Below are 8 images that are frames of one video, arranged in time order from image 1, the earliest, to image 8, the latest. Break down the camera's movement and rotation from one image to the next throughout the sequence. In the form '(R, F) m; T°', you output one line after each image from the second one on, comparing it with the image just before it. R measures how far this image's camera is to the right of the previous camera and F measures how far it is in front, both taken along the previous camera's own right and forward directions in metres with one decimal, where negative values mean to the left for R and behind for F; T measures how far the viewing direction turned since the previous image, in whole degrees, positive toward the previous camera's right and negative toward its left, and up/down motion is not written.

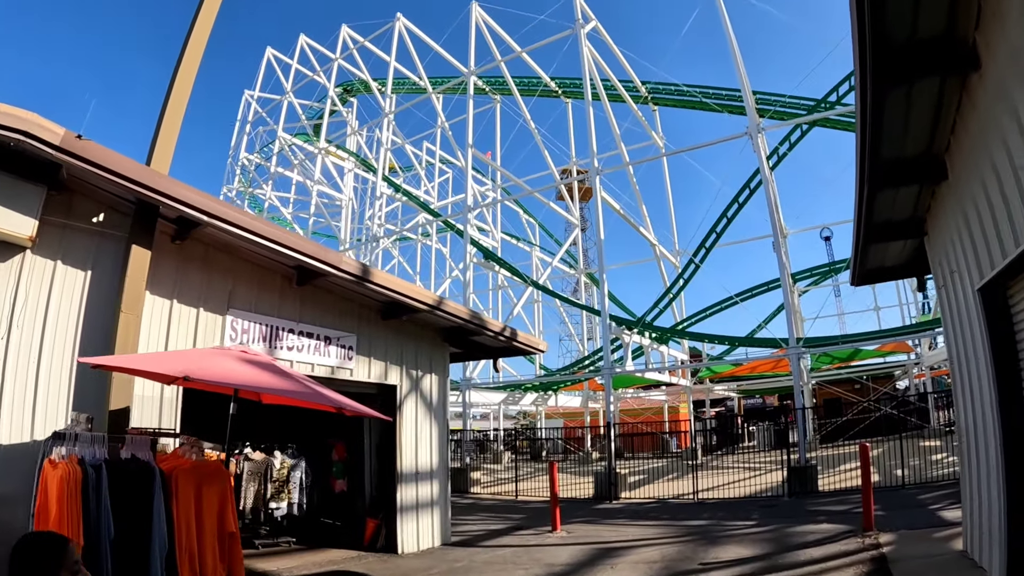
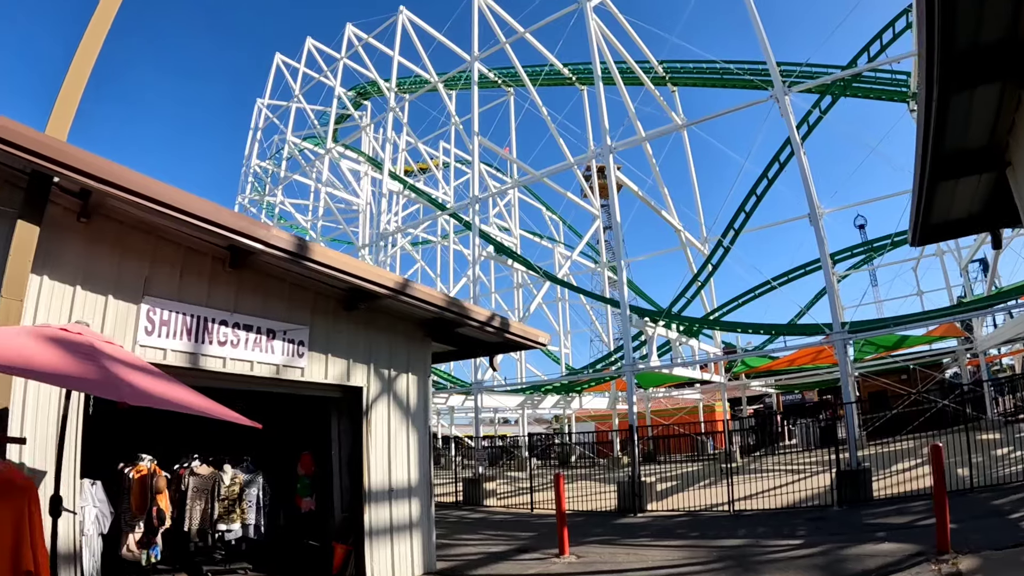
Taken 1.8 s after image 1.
(+0.6, +1.6) m; -3°
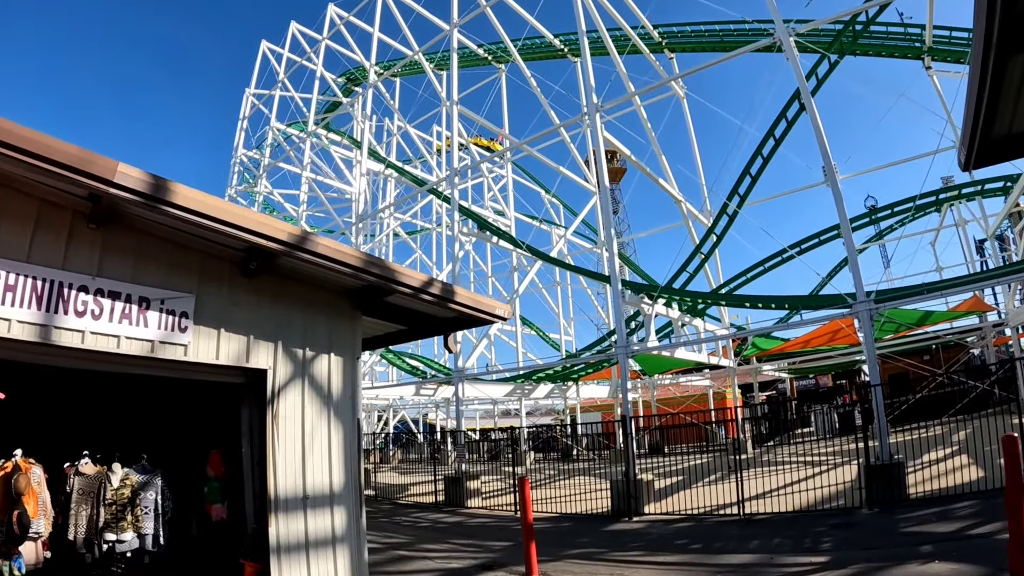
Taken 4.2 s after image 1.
(+0.7, +1.7) m; -1°
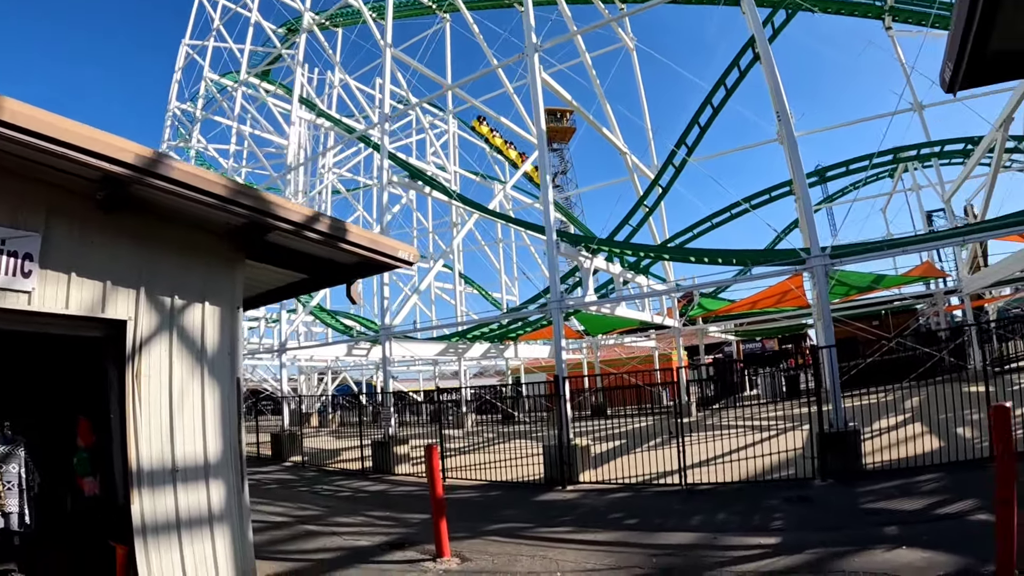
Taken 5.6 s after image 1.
(+0.4, +1.1) m; +4°
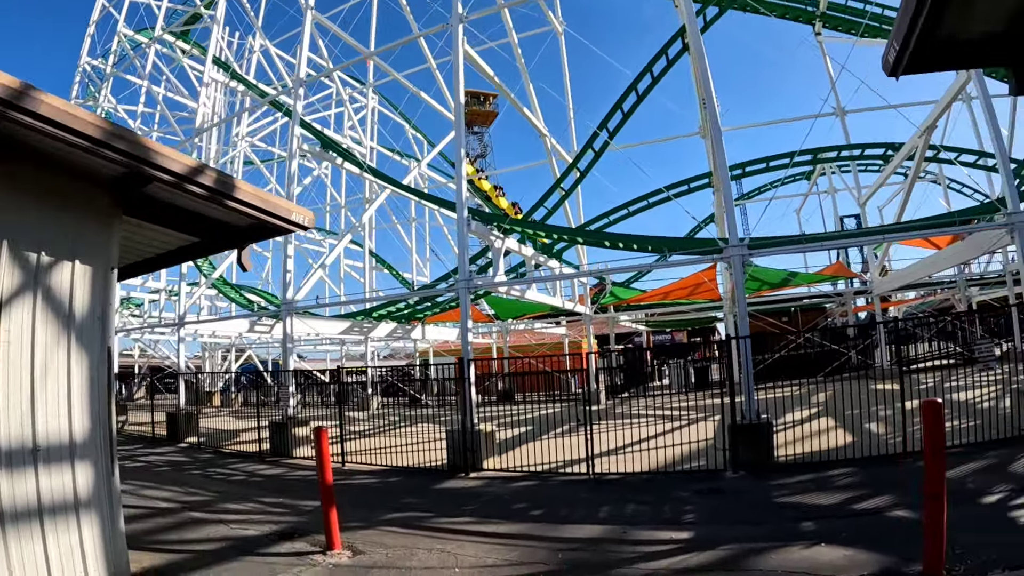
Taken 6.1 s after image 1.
(0.0, +0.5) m; +7°
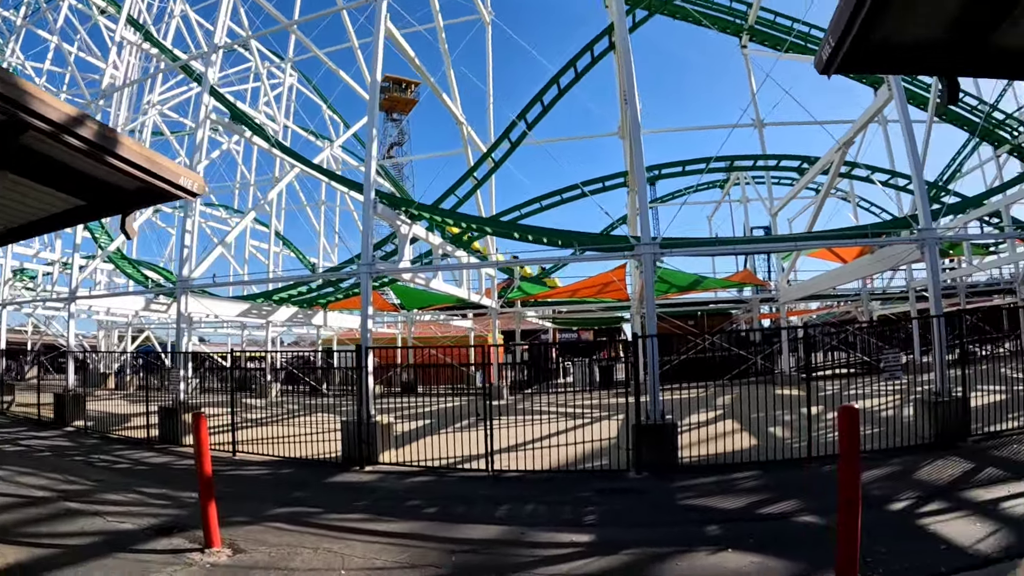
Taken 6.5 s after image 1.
(0.0, +0.5) m; +8°
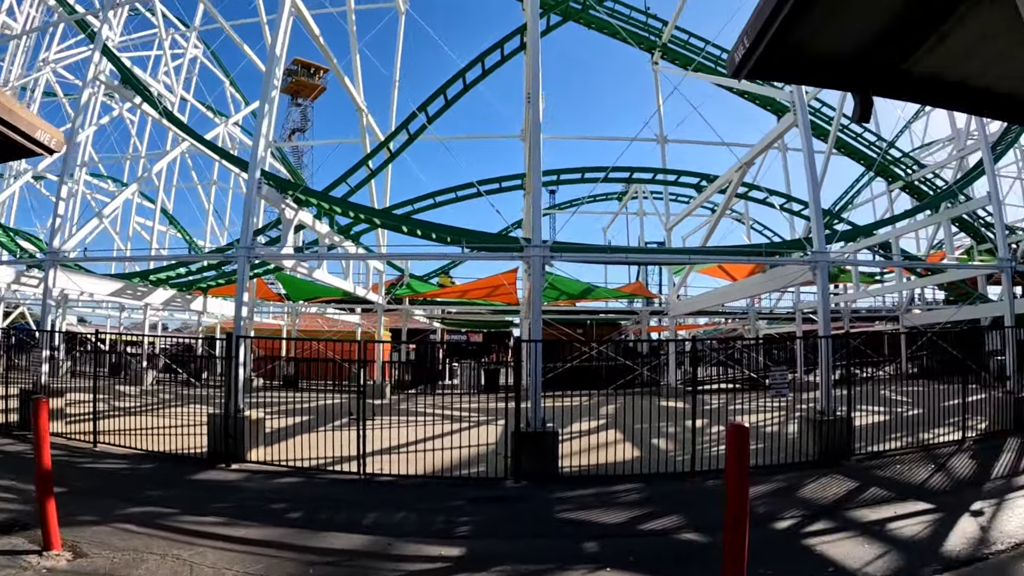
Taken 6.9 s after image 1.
(+0.1, +0.5) m; +9°
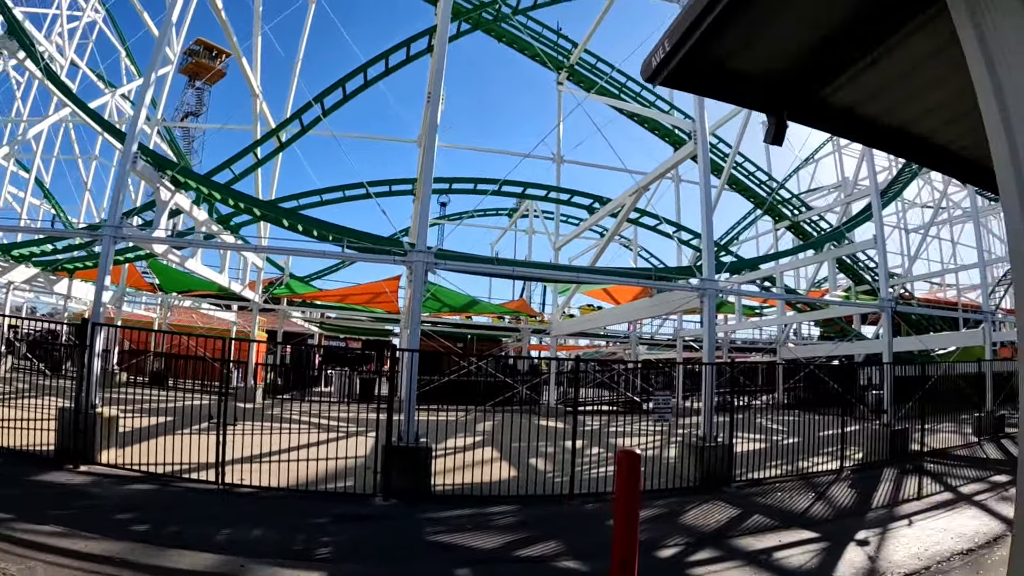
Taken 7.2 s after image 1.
(+0.1, +0.3) m; +9°
